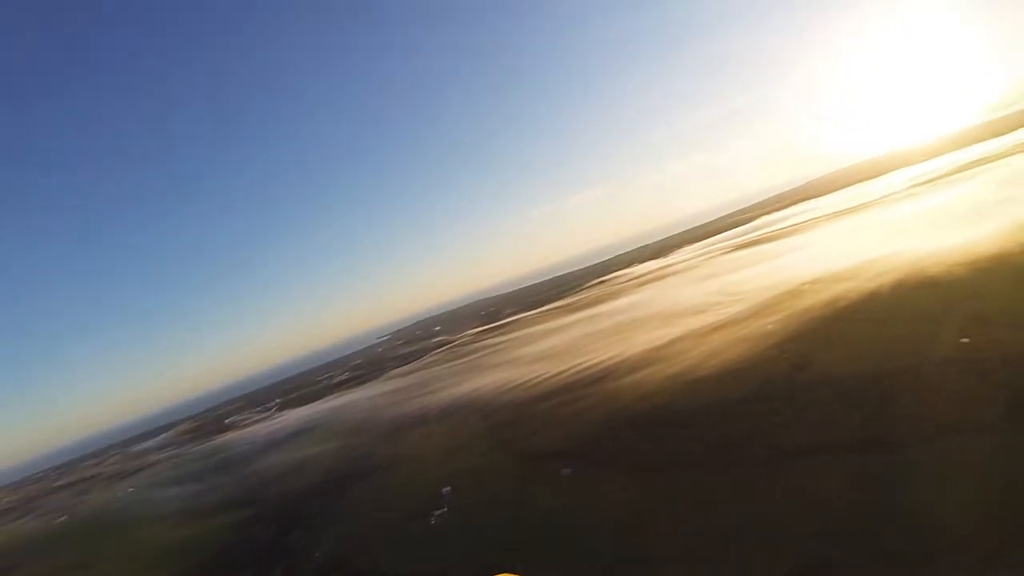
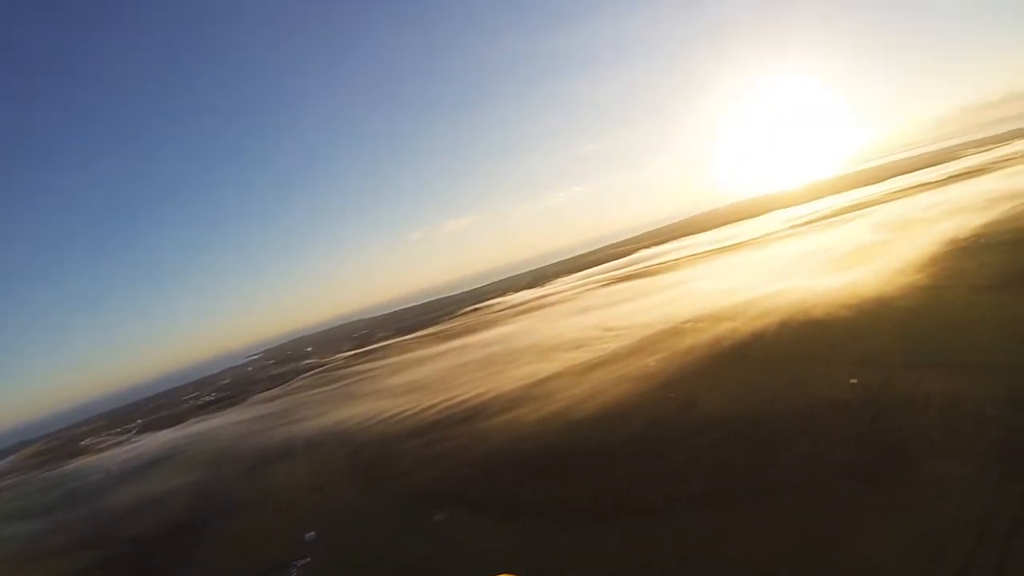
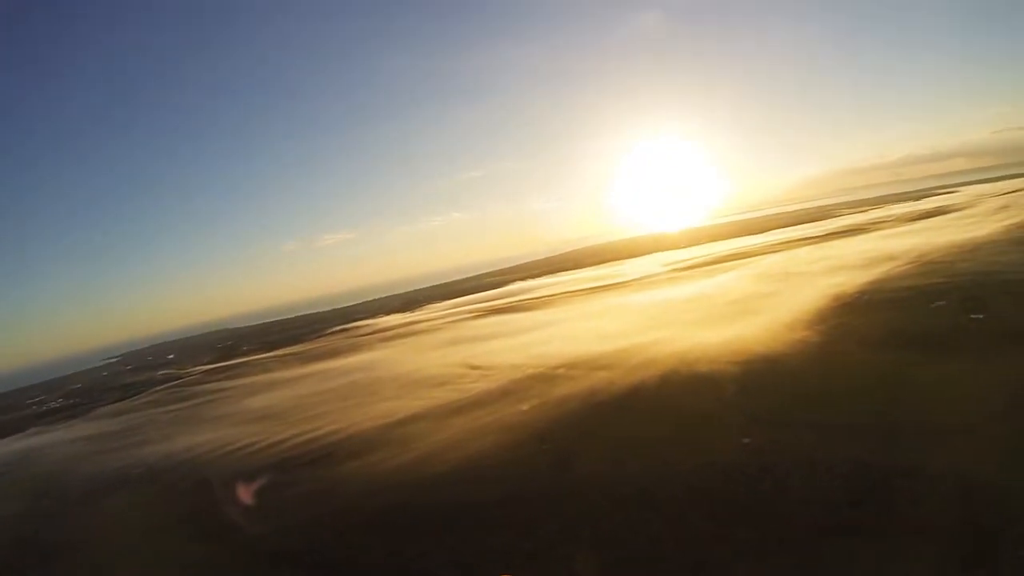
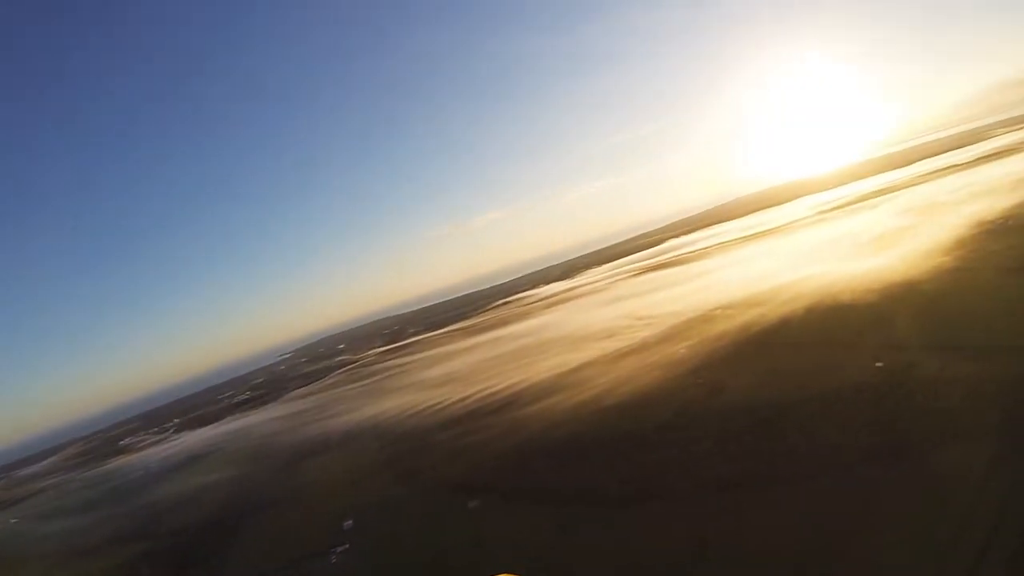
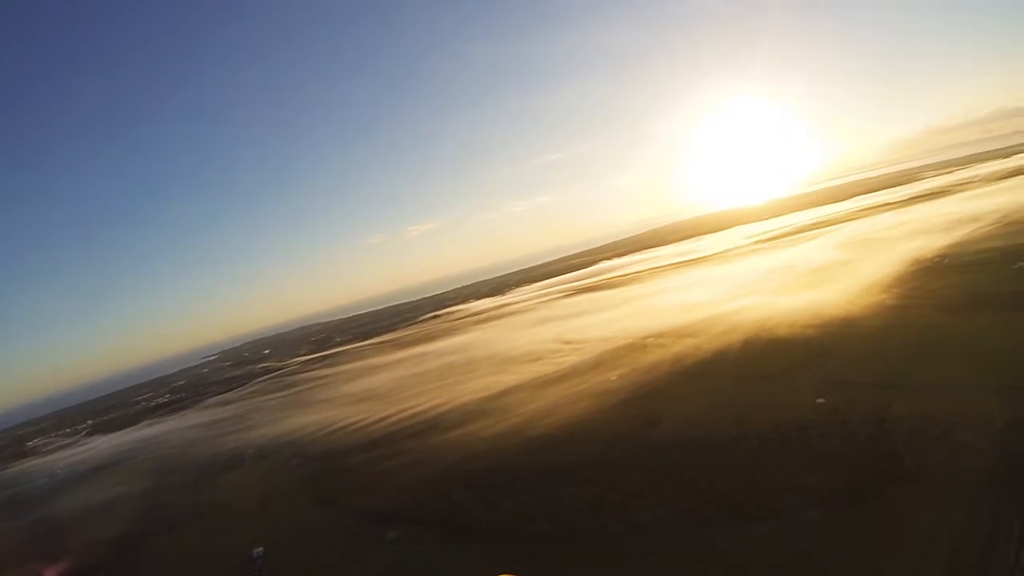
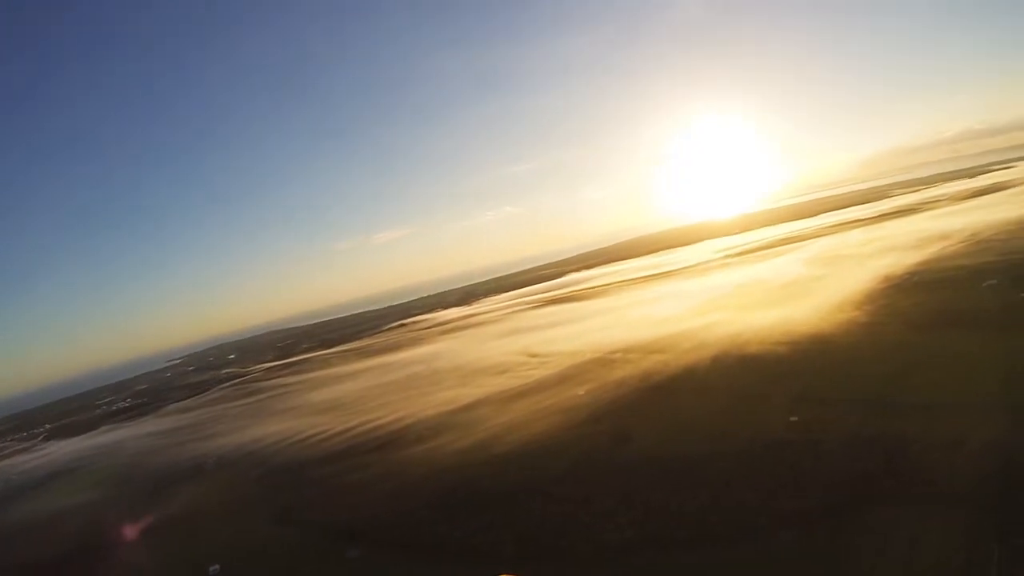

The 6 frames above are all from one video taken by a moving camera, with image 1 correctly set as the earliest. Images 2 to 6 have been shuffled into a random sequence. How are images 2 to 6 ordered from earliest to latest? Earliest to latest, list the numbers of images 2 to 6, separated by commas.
4, 2, 5, 6, 3
